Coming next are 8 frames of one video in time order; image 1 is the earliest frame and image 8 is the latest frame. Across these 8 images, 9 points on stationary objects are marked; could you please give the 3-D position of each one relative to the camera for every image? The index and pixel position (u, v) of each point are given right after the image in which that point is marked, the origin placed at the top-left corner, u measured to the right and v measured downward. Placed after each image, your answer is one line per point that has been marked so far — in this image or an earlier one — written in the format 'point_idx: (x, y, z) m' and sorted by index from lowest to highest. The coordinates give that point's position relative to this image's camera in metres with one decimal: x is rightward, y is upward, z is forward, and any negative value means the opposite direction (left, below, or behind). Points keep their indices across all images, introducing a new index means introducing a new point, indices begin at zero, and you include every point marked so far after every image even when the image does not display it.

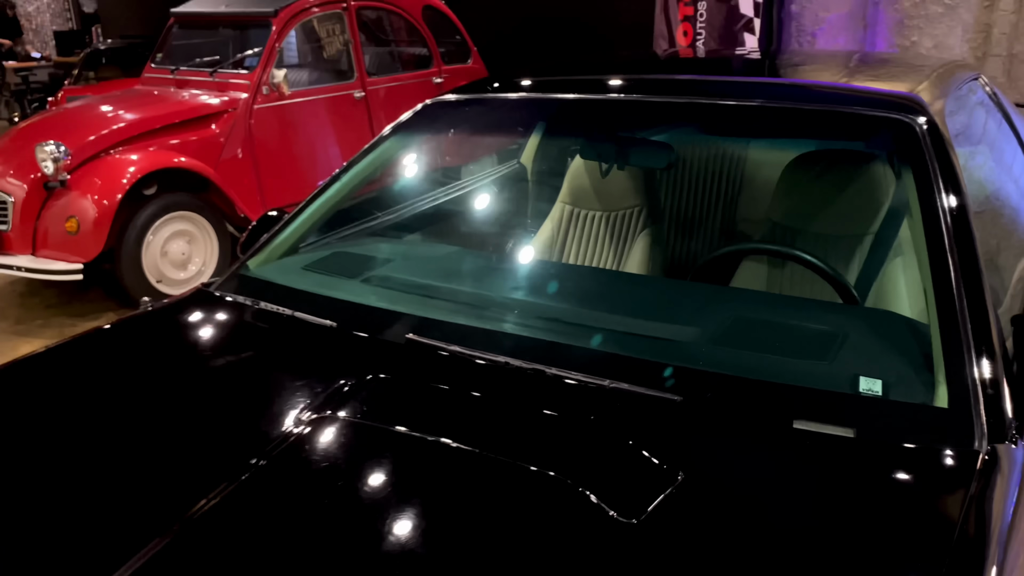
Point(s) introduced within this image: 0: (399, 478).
0: (-0.1, -0.2, +1.1) m
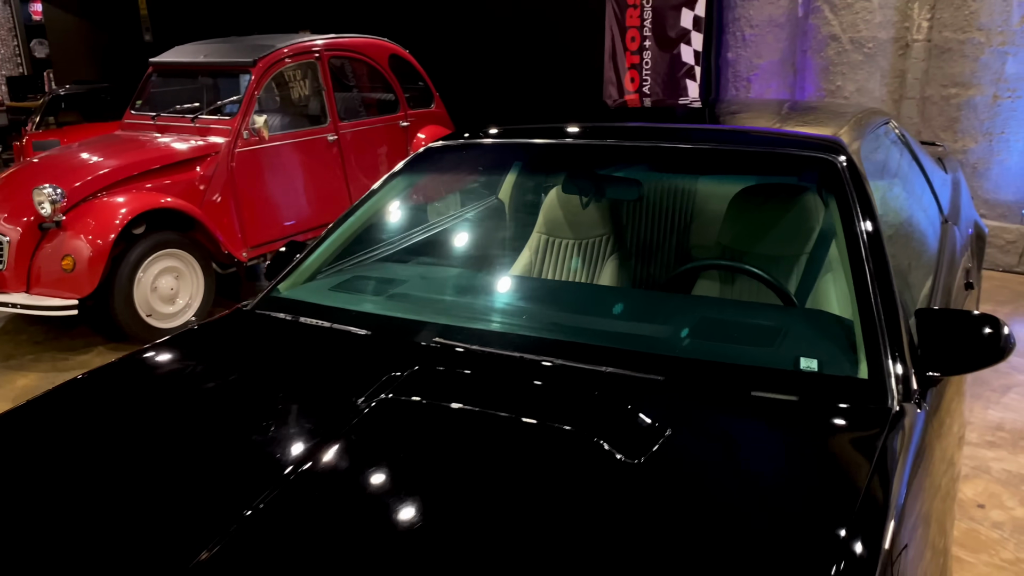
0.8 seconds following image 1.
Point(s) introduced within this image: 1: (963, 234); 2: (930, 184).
0: (-0.1, -0.2, +1.4) m
1: (+1.3, +0.2, +2.6) m
2: (+1.2, +0.3, +2.5) m
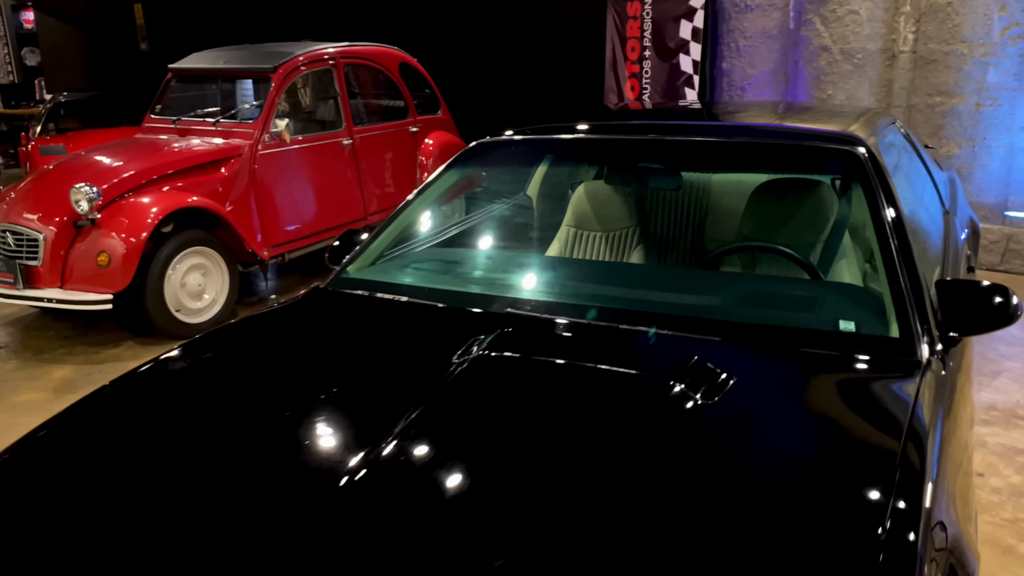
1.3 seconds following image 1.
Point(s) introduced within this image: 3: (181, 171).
0: (+0.1, -0.2, +1.5) m
1: (+1.4, +0.2, +2.8) m
2: (+1.3, +0.3, +2.7) m
3: (-1.6, +0.5, +4.0) m
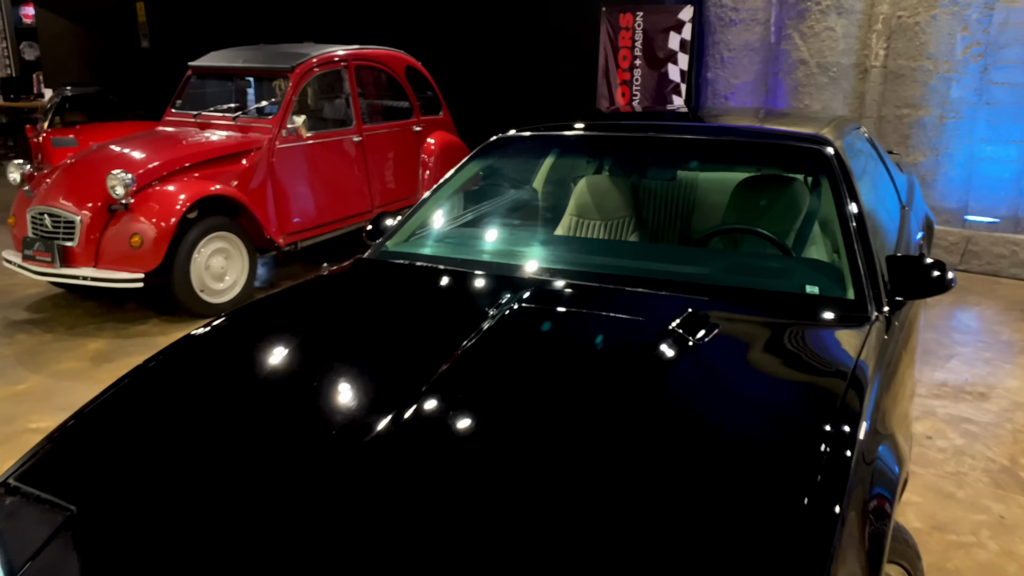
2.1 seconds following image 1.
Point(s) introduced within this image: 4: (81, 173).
0: (+0.1, -0.1, +1.9) m
1: (+1.5, +0.2, +3.2) m
2: (+1.4, +0.4, +3.1) m
3: (-1.6, +0.6, +4.3) m
4: (-2.1, +0.6, +4.2) m
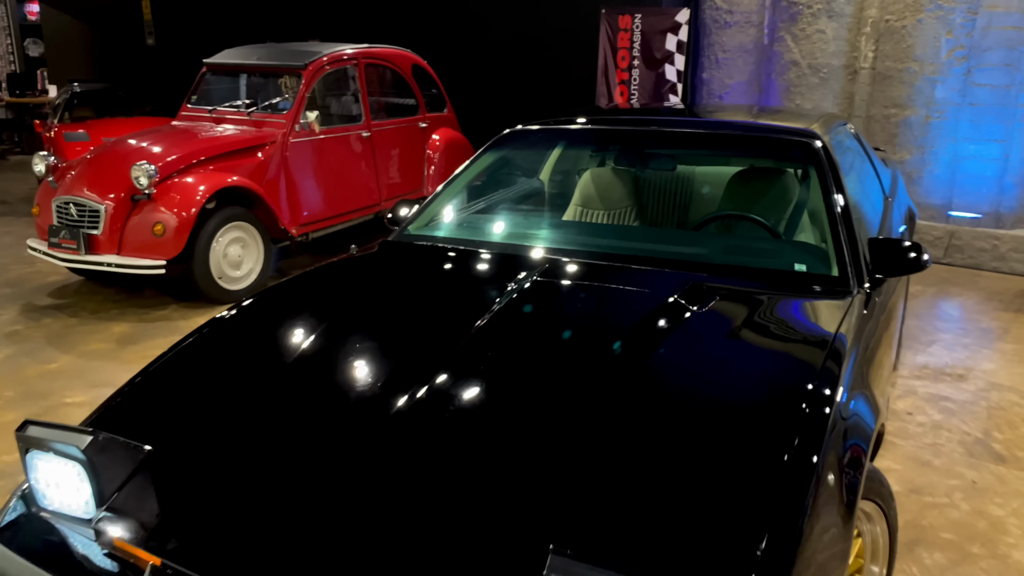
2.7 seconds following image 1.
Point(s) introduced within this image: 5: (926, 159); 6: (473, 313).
0: (+0.2, 0.0, +2.1) m
1: (+1.5, +0.3, +3.4) m
2: (+1.4, +0.4, +3.3) m
3: (-1.5, +0.7, +4.5) m
4: (-2.1, +0.6, +4.4) m
5: (+2.6, +0.8, +5.4) m
6: (-0.1, -0.1, +2.0) m
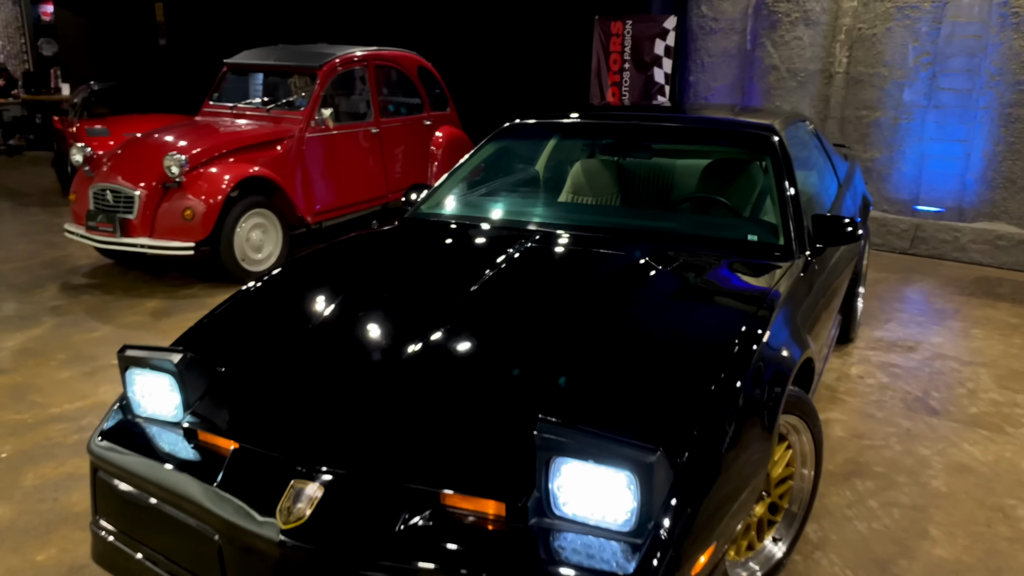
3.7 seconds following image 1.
0: (+0.1, +0.1, +2.5) m
1: (+1.5, +0.4, +3.8) m
2: (+1.4, +0.5, +3.7) m
3: (-1.6, +0.8, +4.9) m
4: (-2.1, +0.7, +4.8) m
5: (+2.6, +0.9, +5.8) m
6: (-0.1, 0.0, +2.4) m
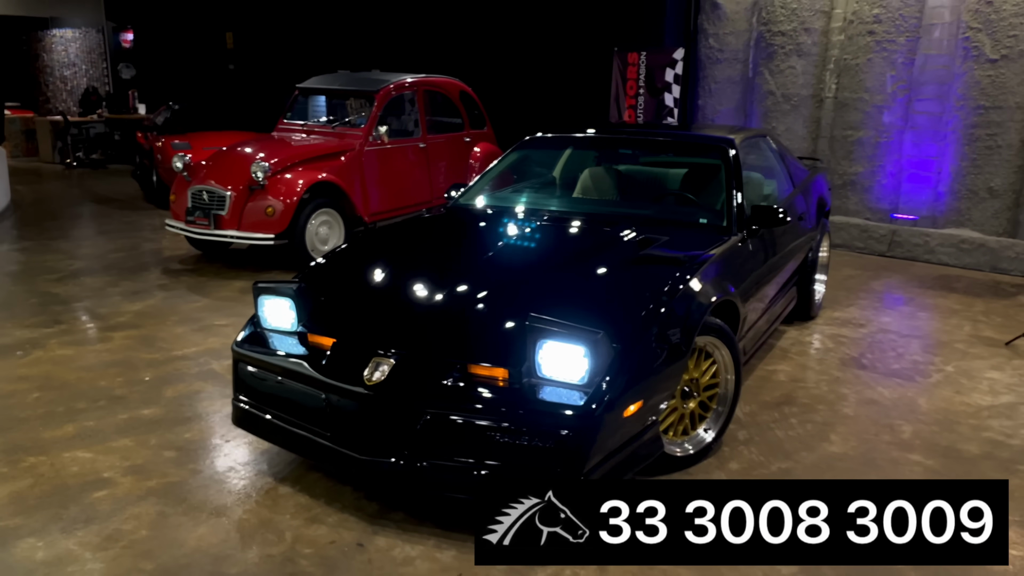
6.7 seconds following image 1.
0: (+0.2, +0.2, +3.4) m
1: (+1.6, +0.4, +4.6) m
2: (+1.5, +0.6, +4.6) m
3: (-1.4, +0.9, +5.9) m
4: (-1.9, +0.8, +5.8) m
5: (+2.8, +0.9, +6.6) m
6: (-0.1, +0.2, +3.3) m
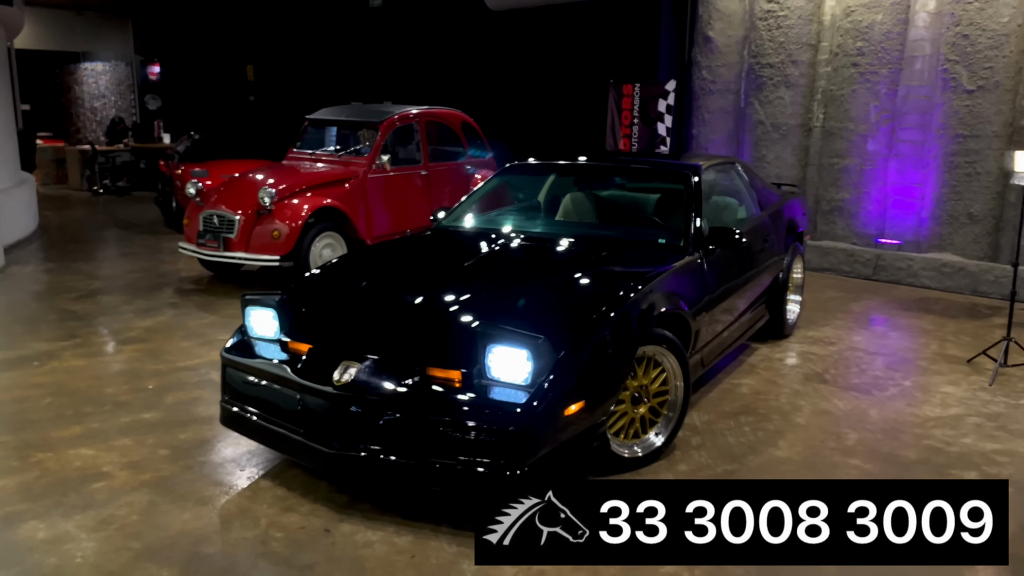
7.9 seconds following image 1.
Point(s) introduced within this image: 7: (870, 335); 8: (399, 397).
0: (+0.1, +0.1, +3.7) m
1: (+1.5, +0.3, +4.9) m
2: (+1.4, +0.5, +4.8) m
3: (-1.4, +0.7, +6.2) m
4: (-1.9, +0.7, +6.1) m
5: (+2.8, +0.7, +6.8) m
6: (-0.2, +0.1, +3.6) m
7: (+2.1, -0.3, +5.1) m
8: (-0.4, -0.3, +2.7) m
